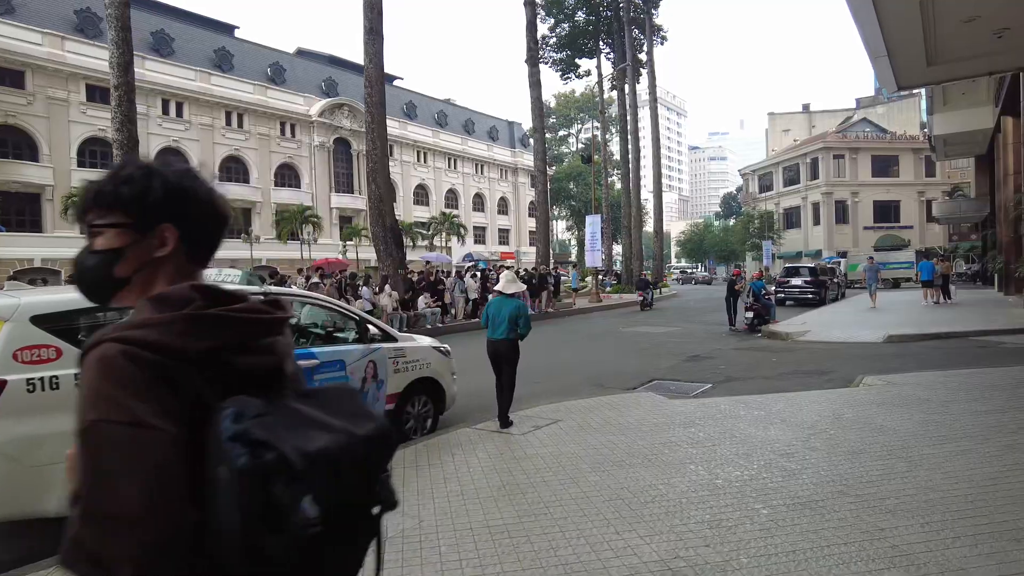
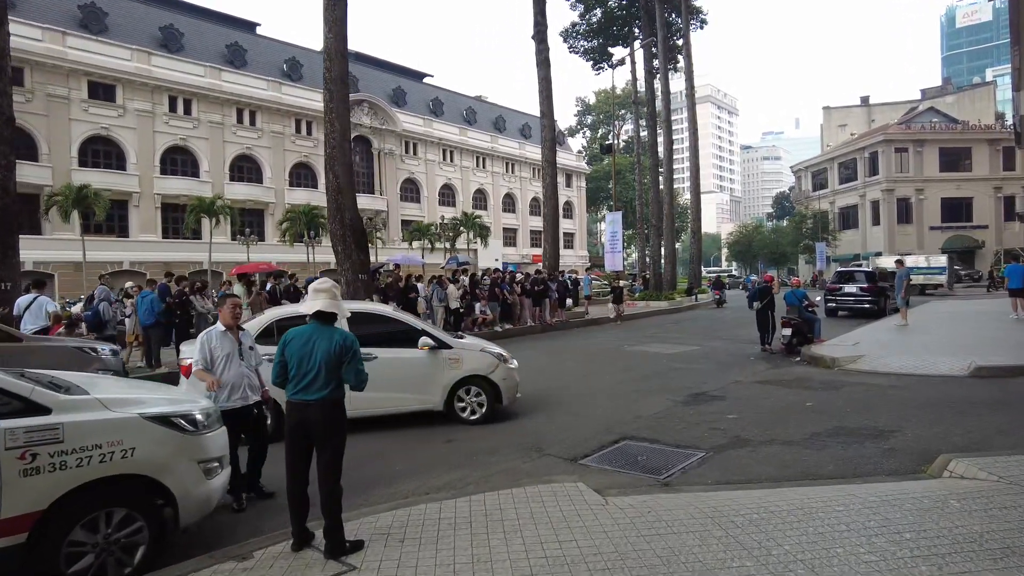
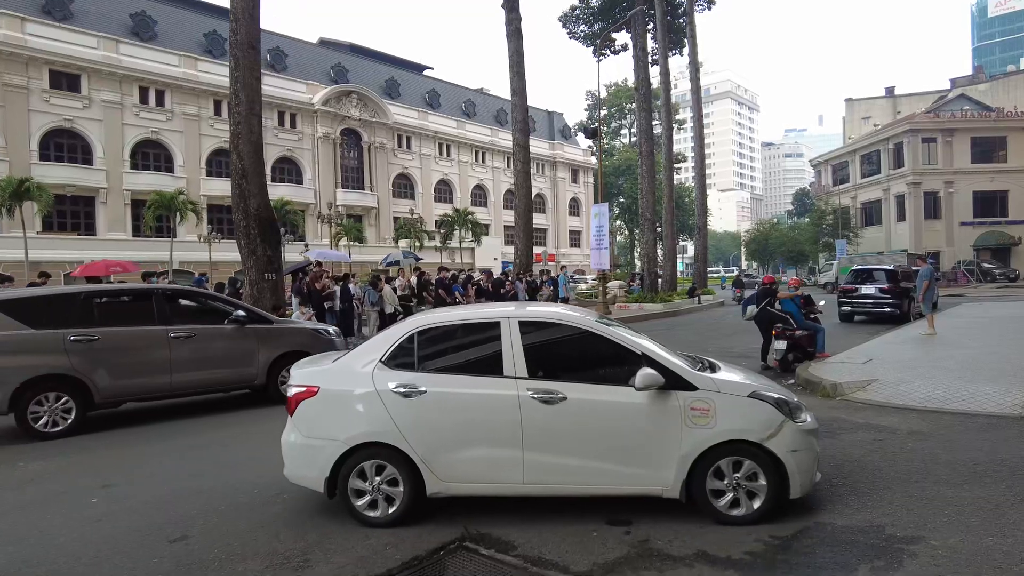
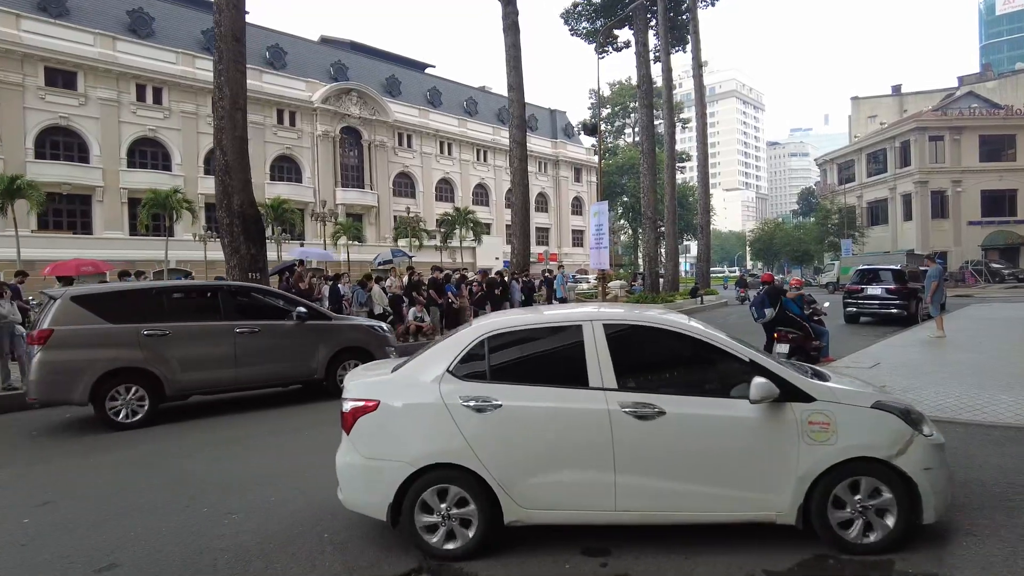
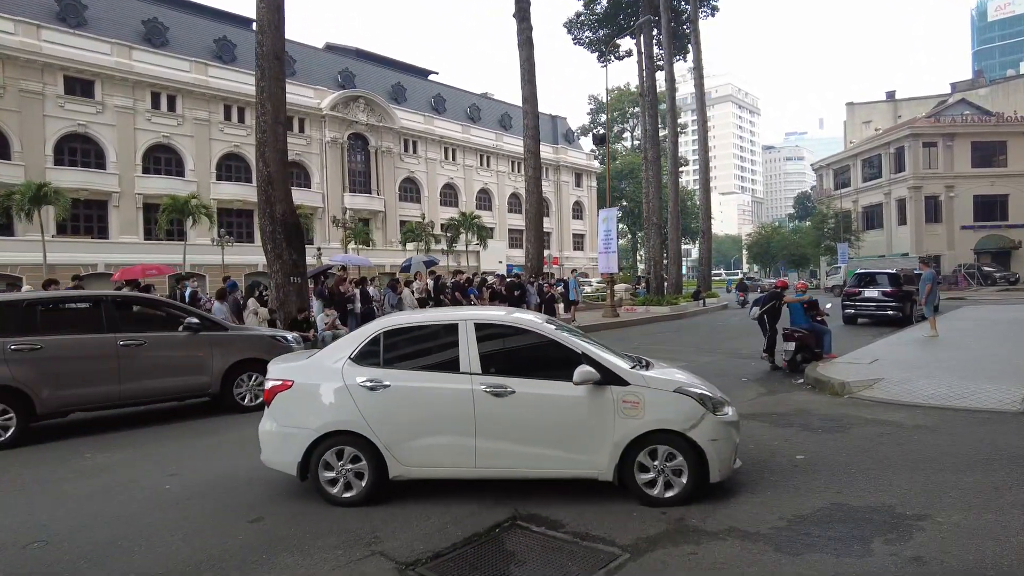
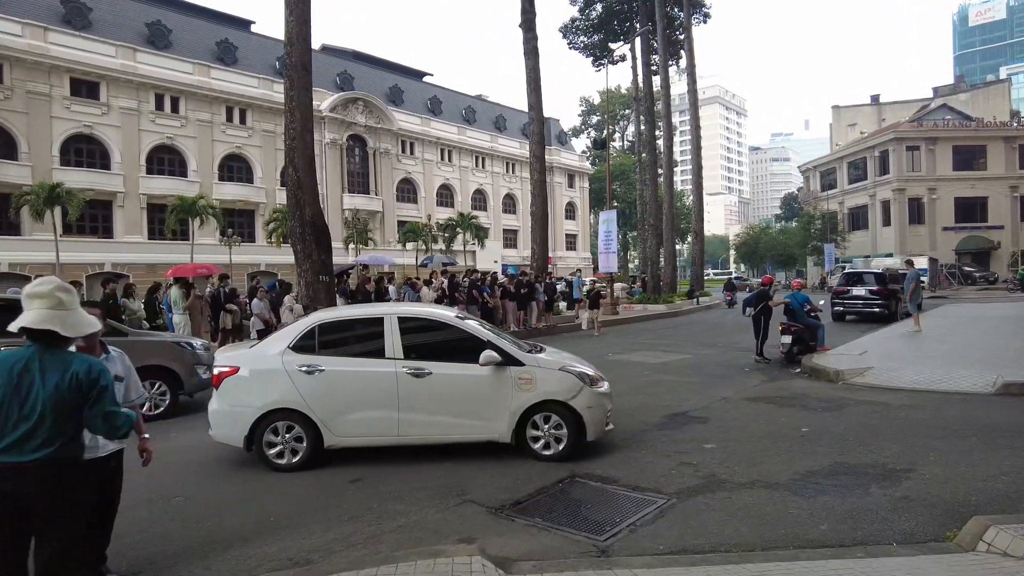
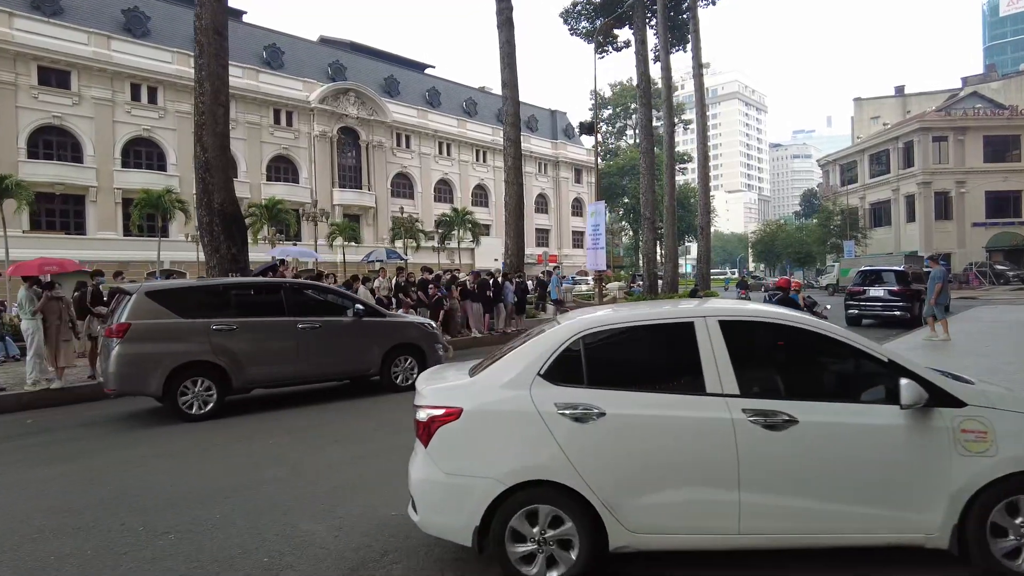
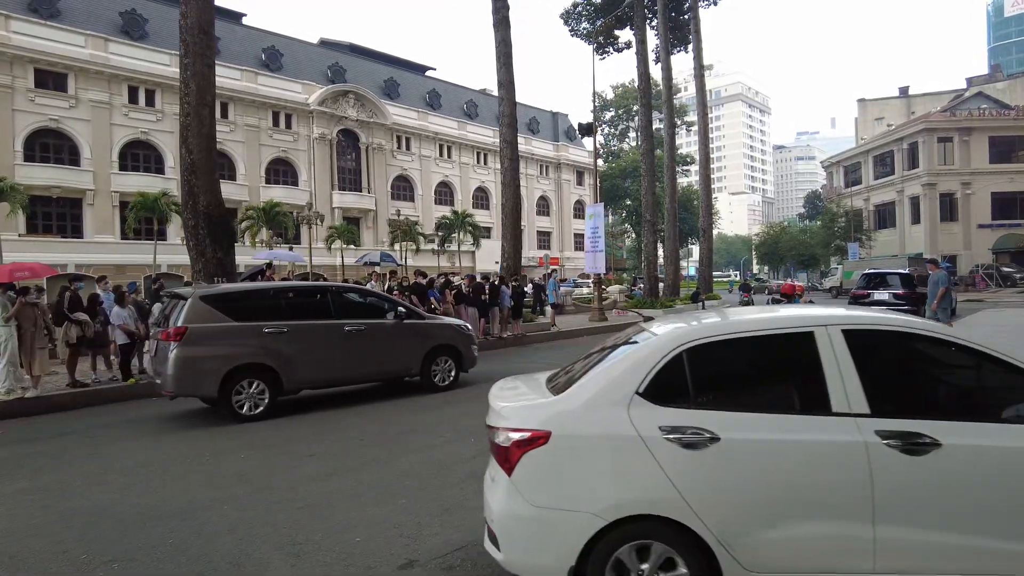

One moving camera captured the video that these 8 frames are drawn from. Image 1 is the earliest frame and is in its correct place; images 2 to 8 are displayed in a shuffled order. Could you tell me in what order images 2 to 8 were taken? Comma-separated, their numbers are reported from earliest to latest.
2, 6, 5, 3, 4, 7, 8
